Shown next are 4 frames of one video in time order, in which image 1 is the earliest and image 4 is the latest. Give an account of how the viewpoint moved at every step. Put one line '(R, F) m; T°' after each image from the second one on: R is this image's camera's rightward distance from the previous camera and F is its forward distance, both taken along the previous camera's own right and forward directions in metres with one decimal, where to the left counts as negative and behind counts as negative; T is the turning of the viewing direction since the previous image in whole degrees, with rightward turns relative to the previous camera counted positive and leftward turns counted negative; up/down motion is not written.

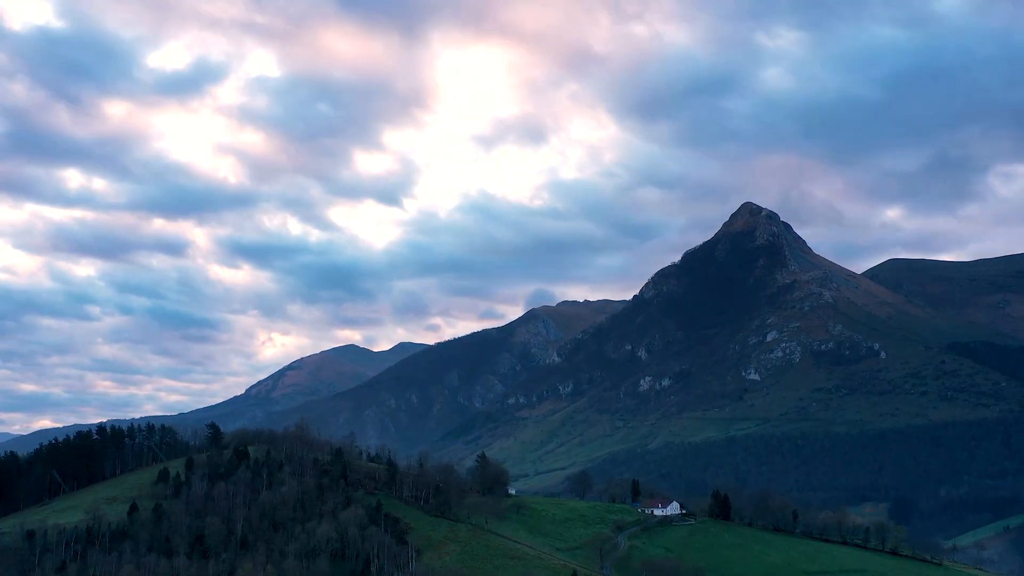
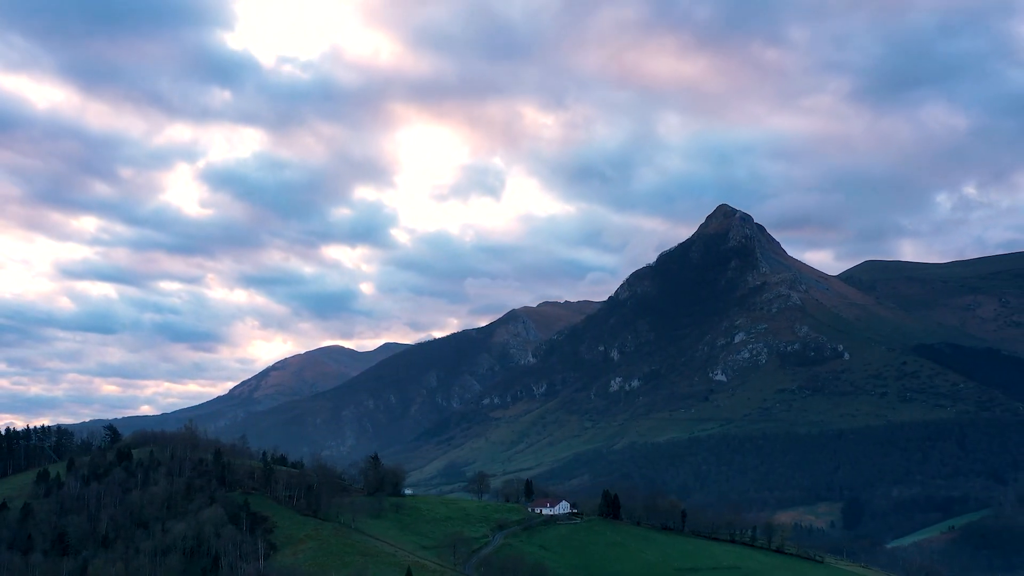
(+18.8, -4.1) m; 0°
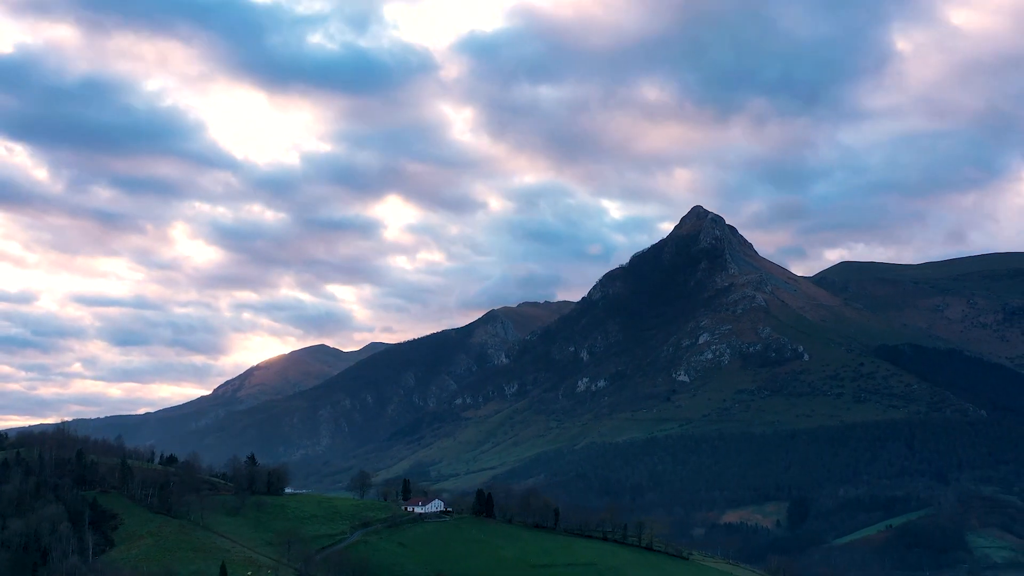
(+23.6, -4.9) m; 0°
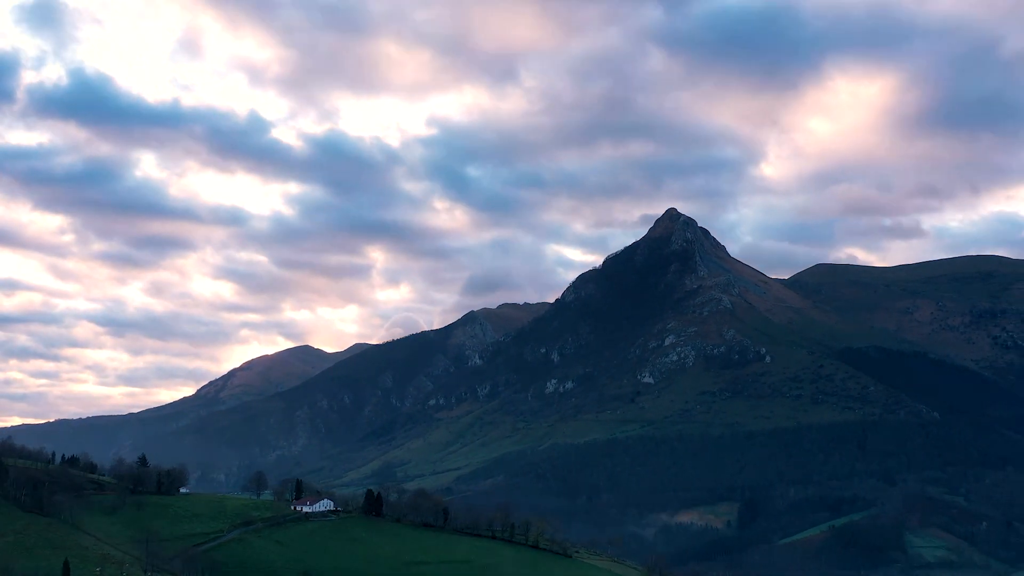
(+21.4, -4.4) m; 0°
